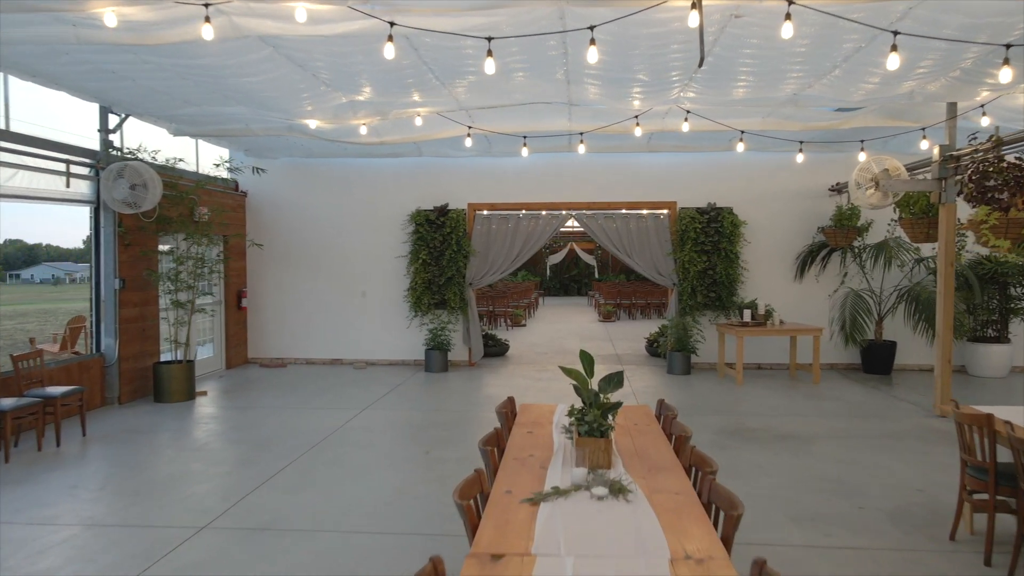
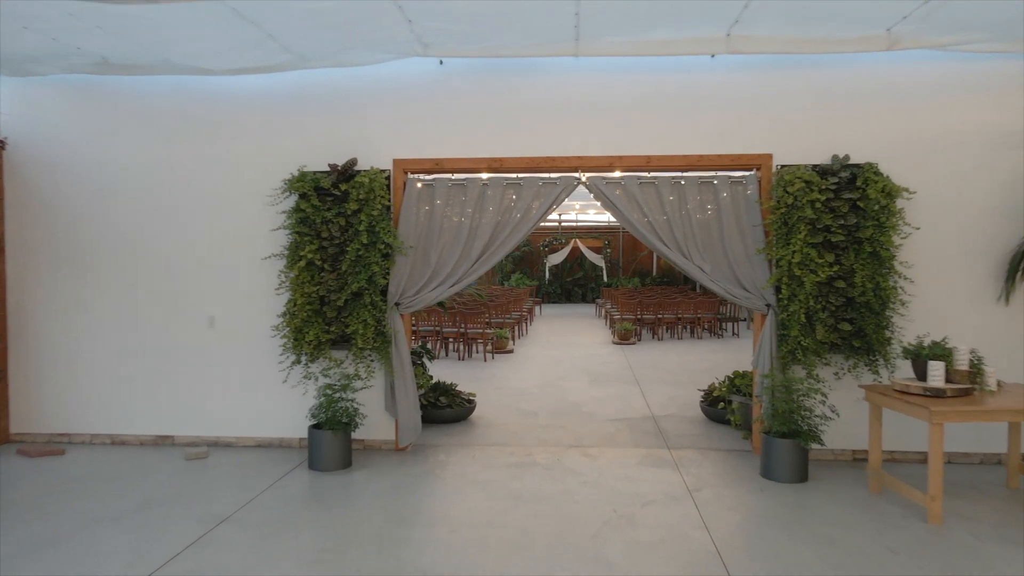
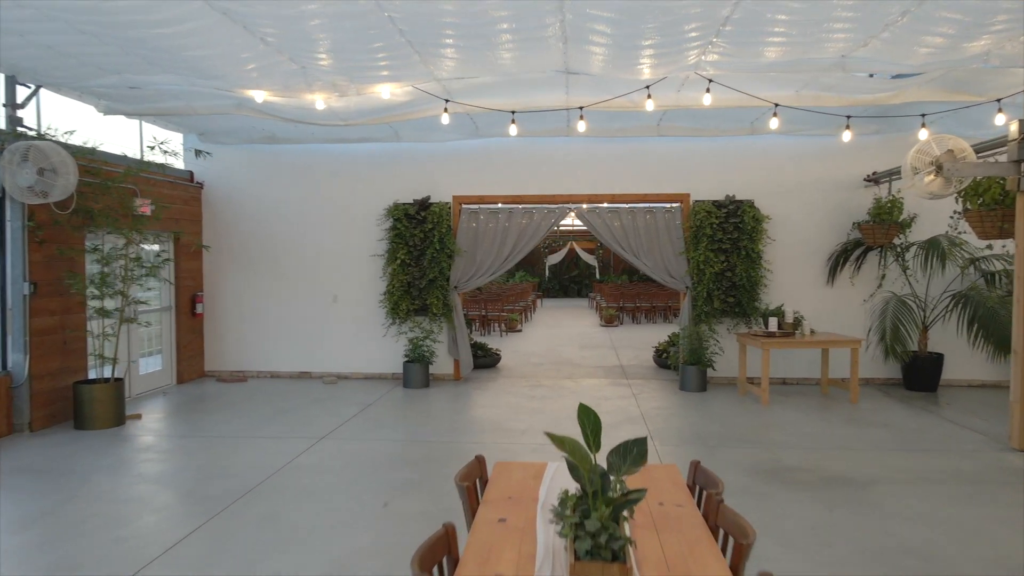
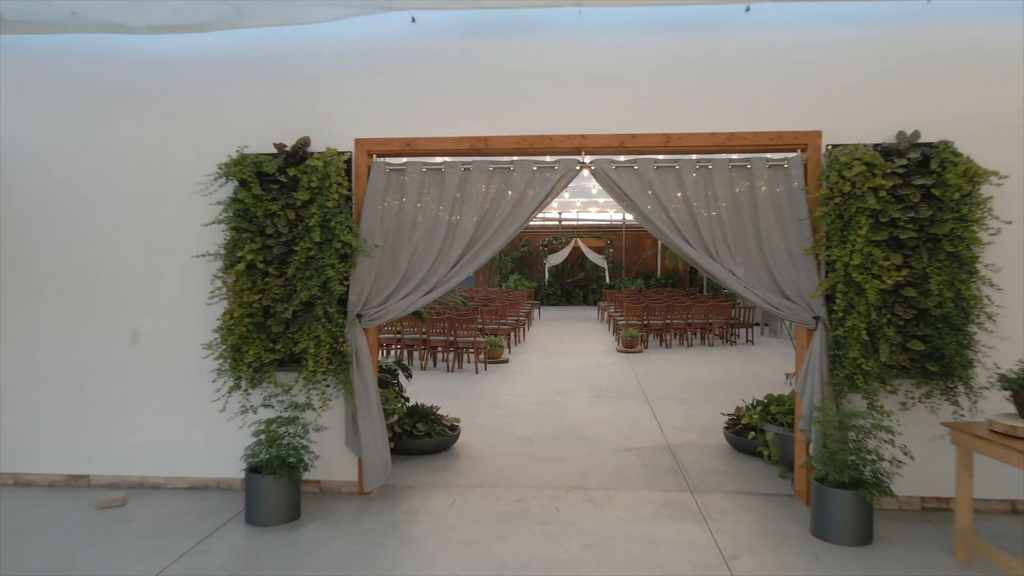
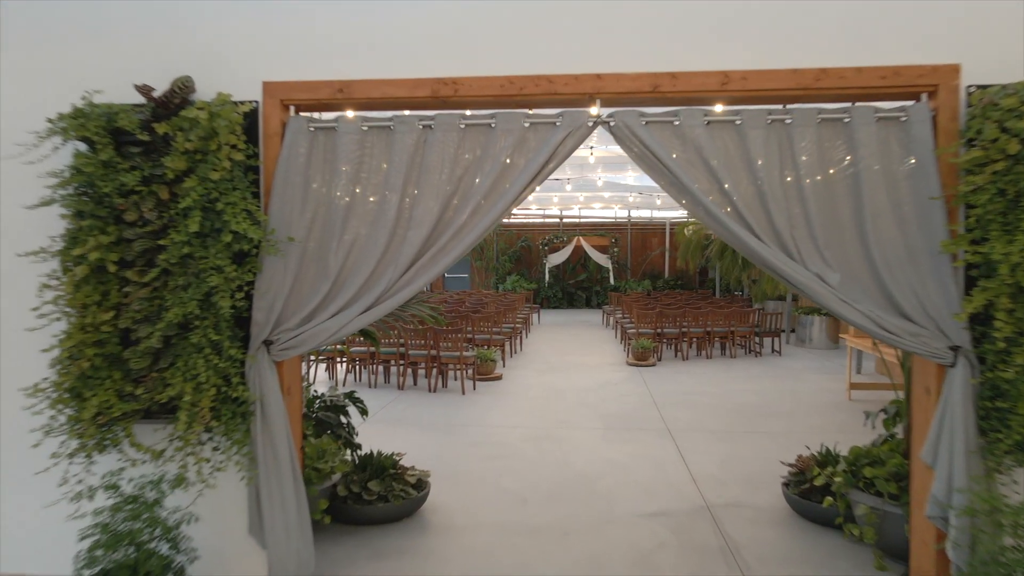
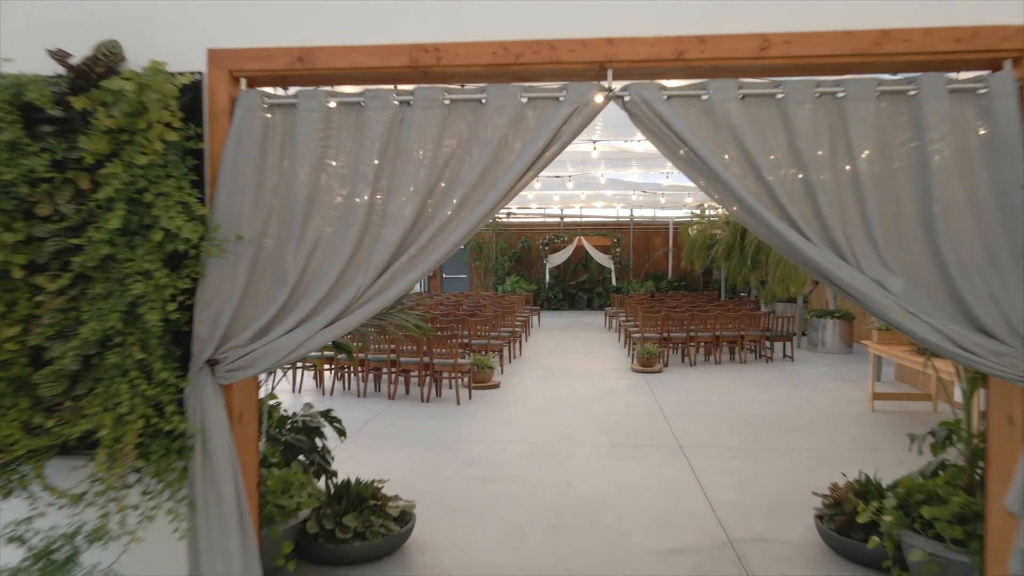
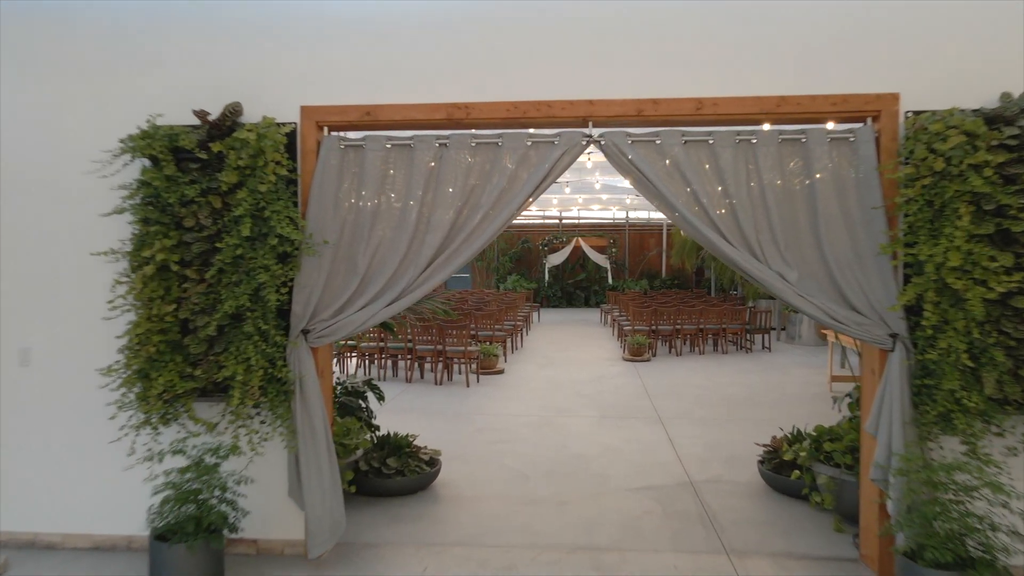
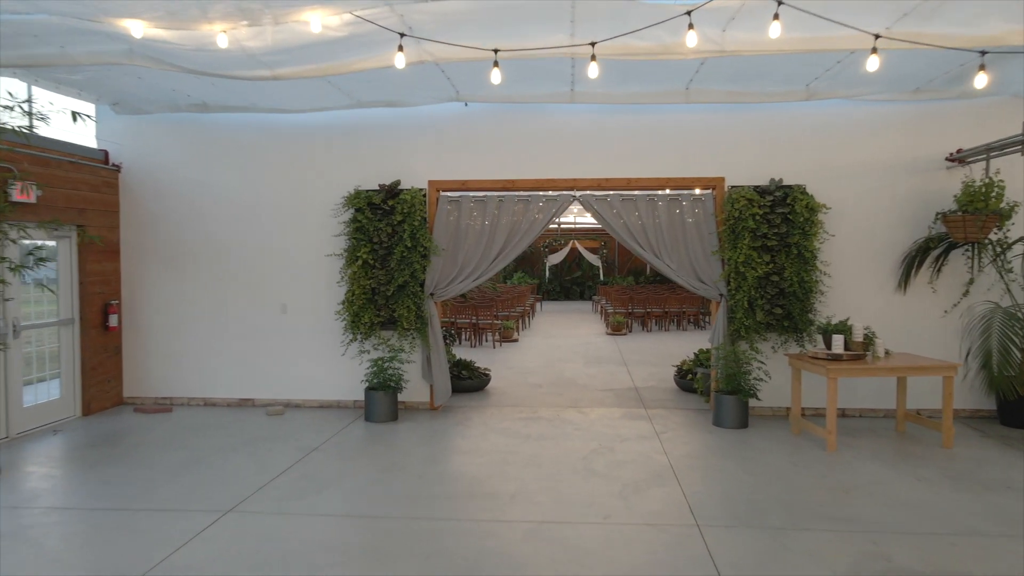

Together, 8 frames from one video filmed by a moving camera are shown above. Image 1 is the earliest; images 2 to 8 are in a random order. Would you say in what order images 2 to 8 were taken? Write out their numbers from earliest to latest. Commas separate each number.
3, 8, 2, 4, 7, 5, 6
